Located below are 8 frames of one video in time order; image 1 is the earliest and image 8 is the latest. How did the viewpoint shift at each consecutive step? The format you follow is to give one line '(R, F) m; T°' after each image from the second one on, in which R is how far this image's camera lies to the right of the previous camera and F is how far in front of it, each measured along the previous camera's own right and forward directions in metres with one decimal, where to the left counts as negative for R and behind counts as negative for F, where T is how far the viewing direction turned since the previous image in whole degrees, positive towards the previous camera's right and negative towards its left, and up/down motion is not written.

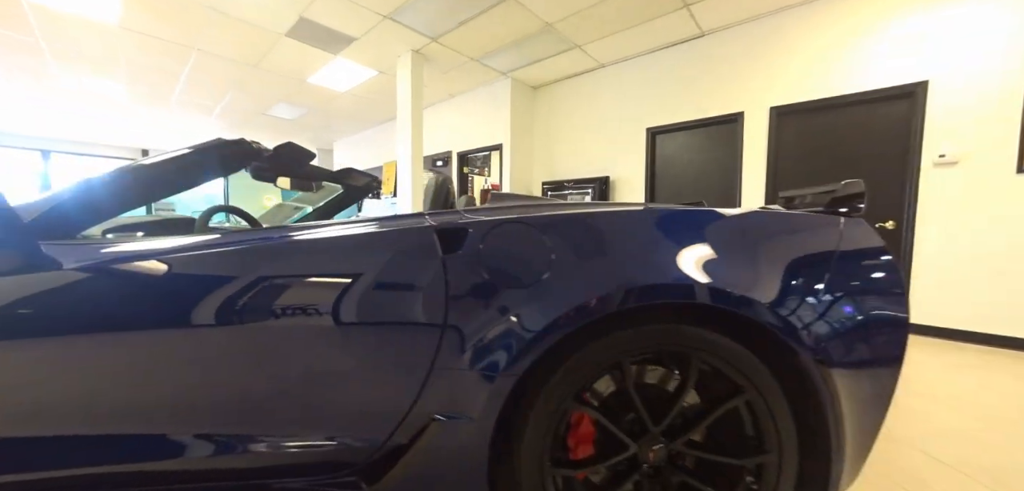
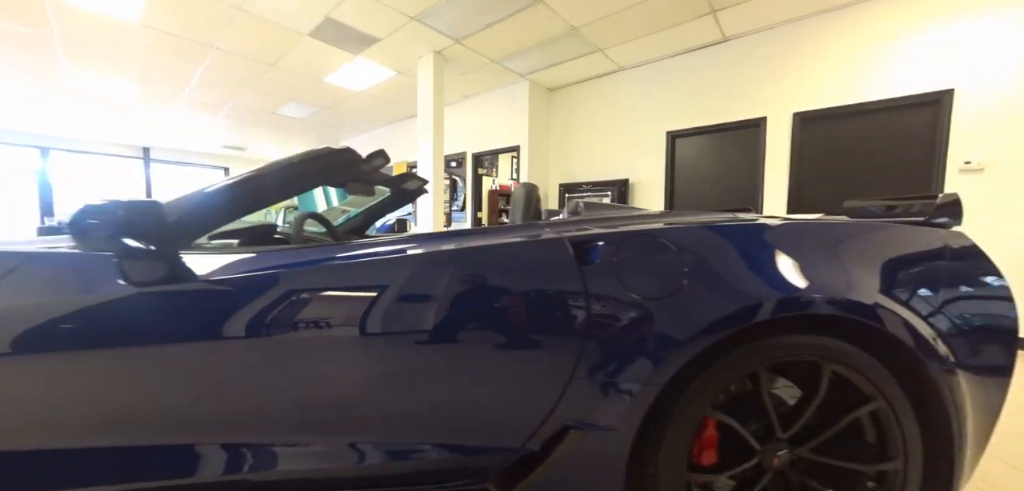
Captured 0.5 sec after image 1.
(-0.3, 0.0) m; +1°
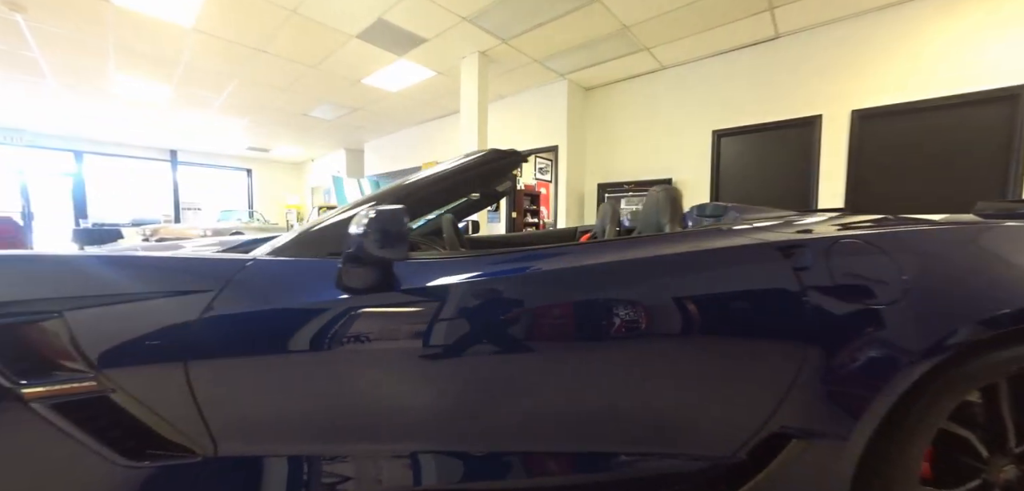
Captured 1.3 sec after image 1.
(-0.4, 0.0) m; -1°
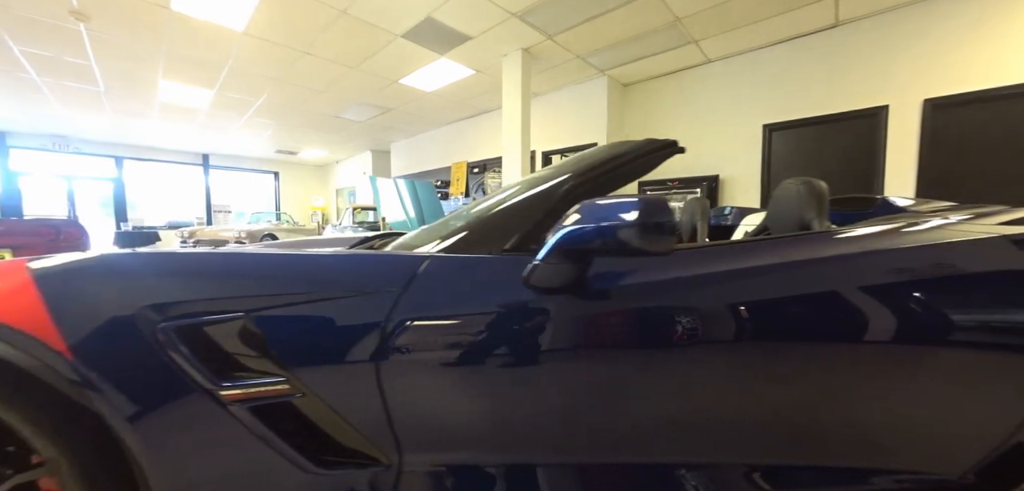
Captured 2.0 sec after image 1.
(-0.3, 0.0) m; -2°
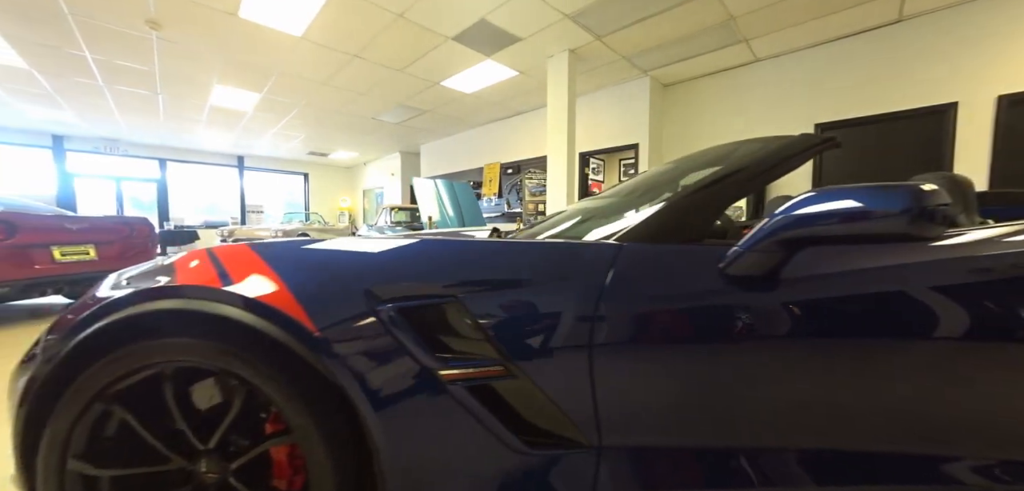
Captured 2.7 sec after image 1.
(-0.3, 0.0) m; -2°
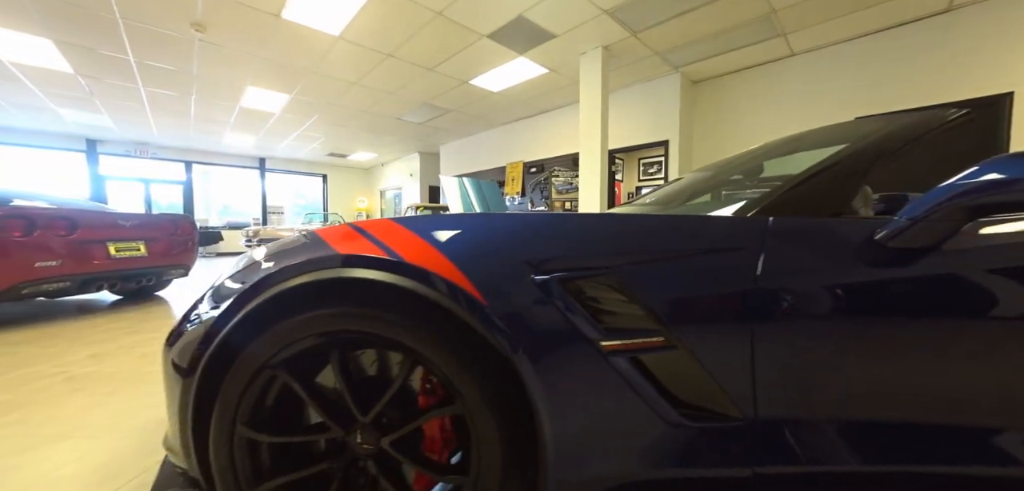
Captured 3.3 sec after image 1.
(-0.3, 0.0) m; -1°
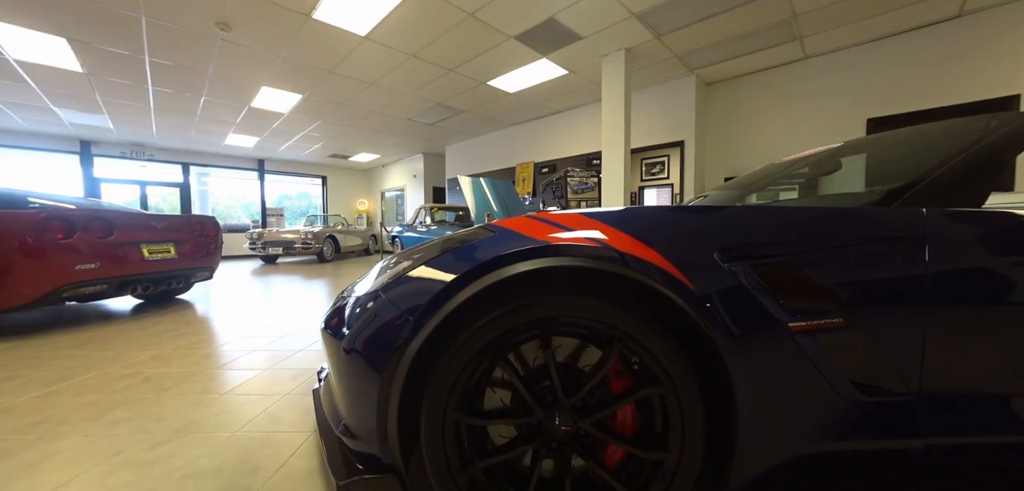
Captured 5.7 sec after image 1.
(-0.4, 0.0) m; +2°
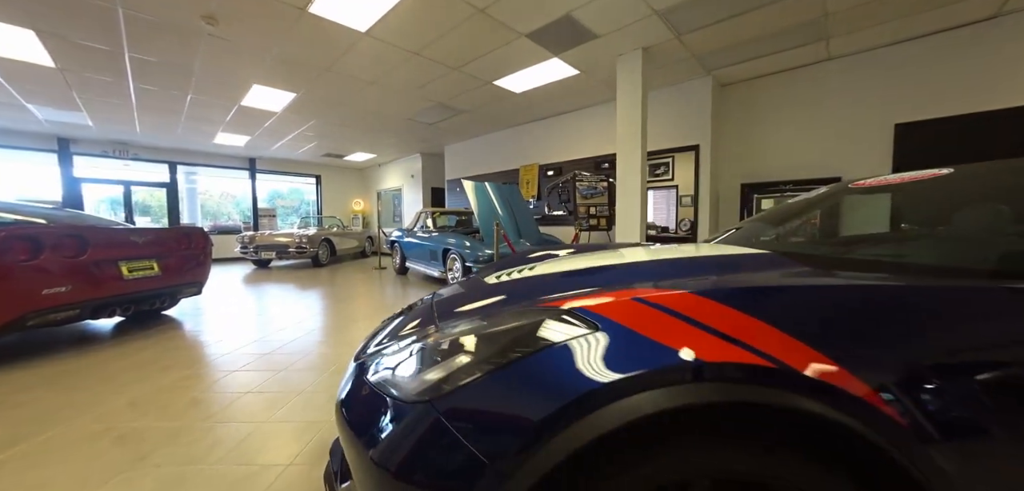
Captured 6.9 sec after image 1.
(-0.2, +0.2) m; +1°
